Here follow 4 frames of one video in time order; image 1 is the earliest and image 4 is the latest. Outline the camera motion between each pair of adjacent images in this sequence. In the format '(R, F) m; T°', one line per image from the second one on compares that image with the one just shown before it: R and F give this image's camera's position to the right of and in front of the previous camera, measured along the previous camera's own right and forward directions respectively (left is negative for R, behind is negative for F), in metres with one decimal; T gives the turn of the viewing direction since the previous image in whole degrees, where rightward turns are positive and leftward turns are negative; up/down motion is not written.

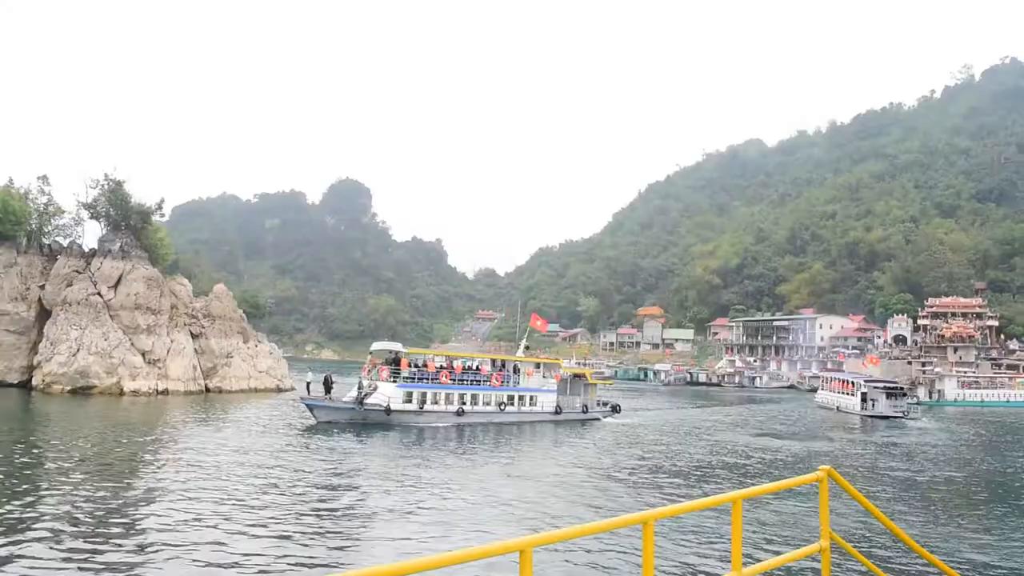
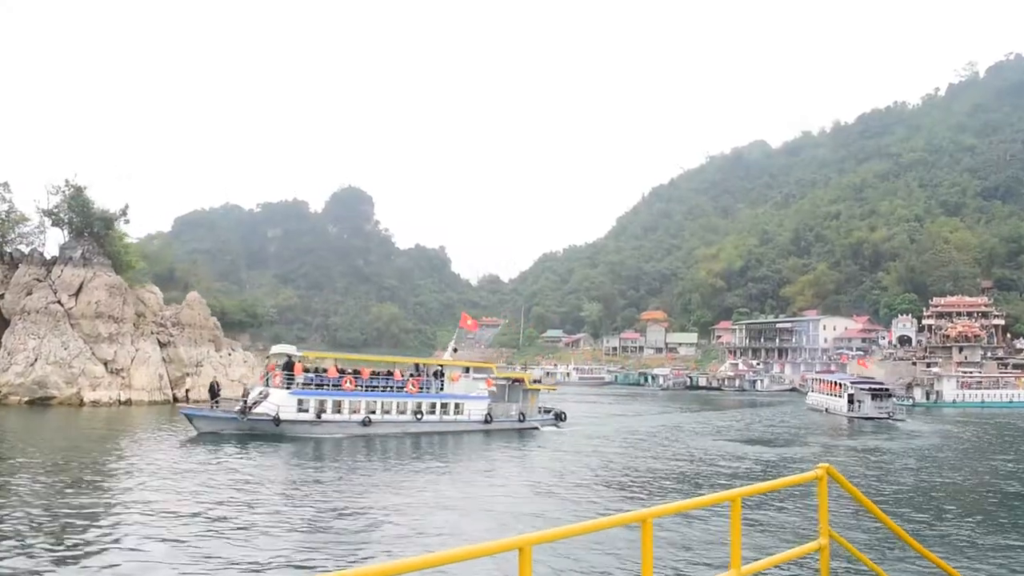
(+1.1, +0.8) m; -1°
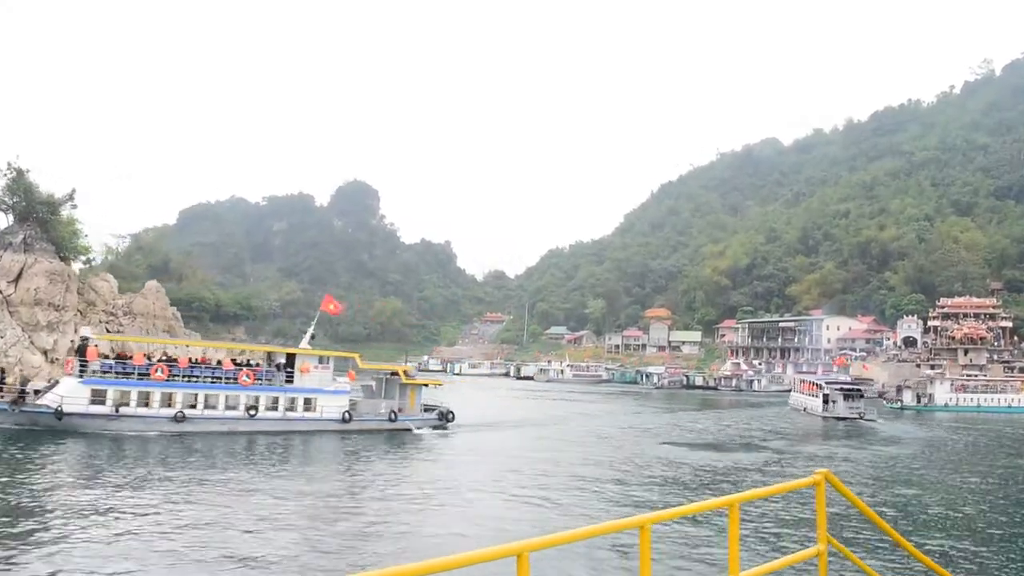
(+1.6, +1.2) m; -1°
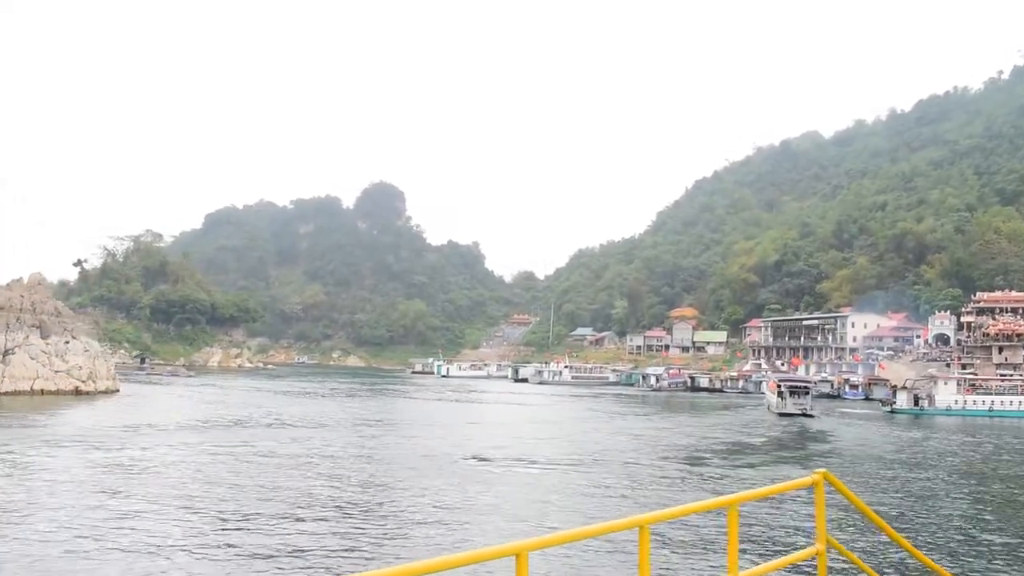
(+4.5, +3.5) m; -3°
